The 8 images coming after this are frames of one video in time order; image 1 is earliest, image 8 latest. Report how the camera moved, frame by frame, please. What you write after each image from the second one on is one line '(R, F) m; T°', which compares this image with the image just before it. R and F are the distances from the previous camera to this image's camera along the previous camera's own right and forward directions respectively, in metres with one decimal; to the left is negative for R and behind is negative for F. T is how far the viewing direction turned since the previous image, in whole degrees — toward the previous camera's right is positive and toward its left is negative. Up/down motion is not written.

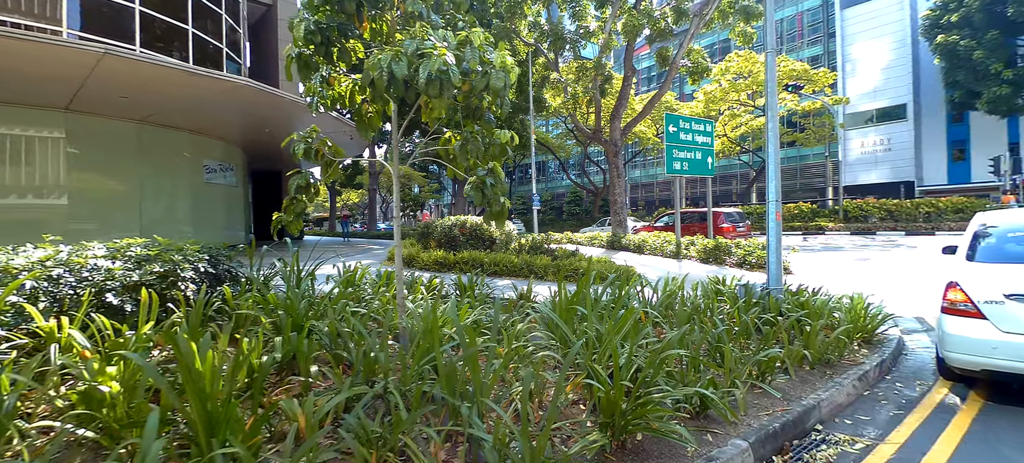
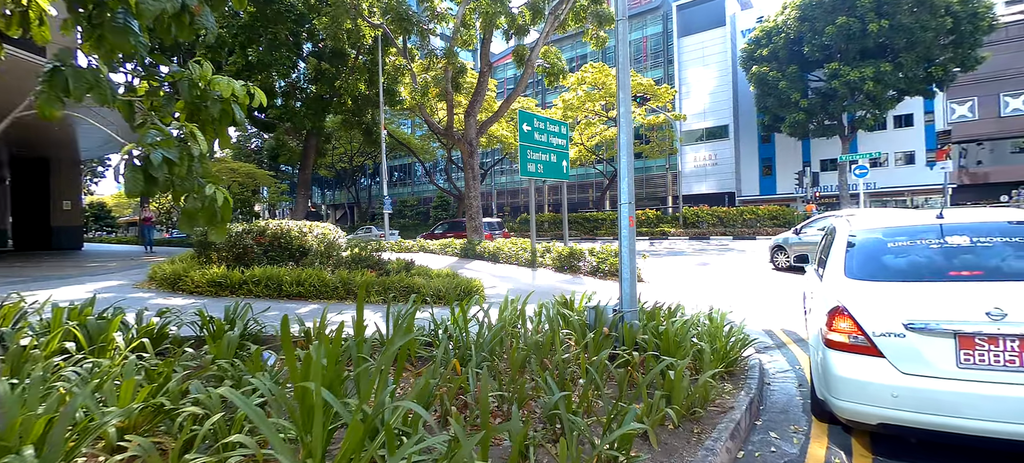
(+1.0, +1.6) m; +16°
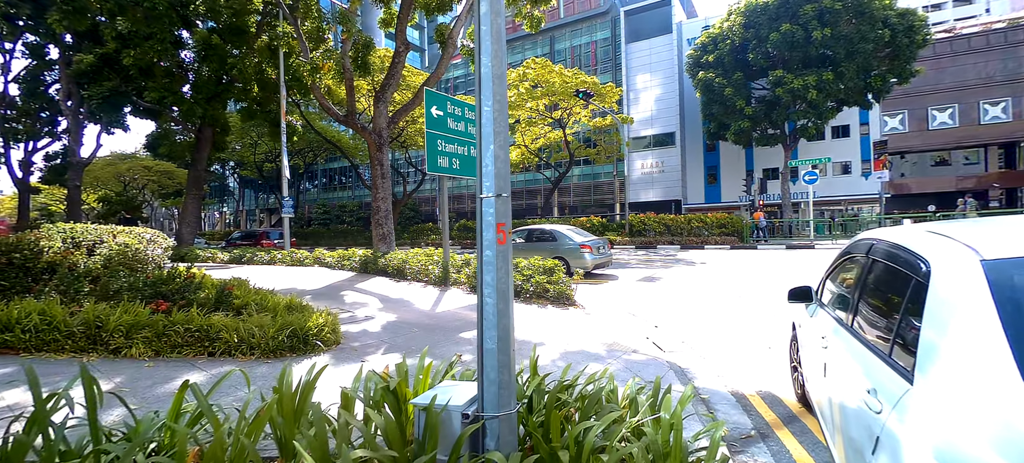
(+1.0, +2.2) m; +6°
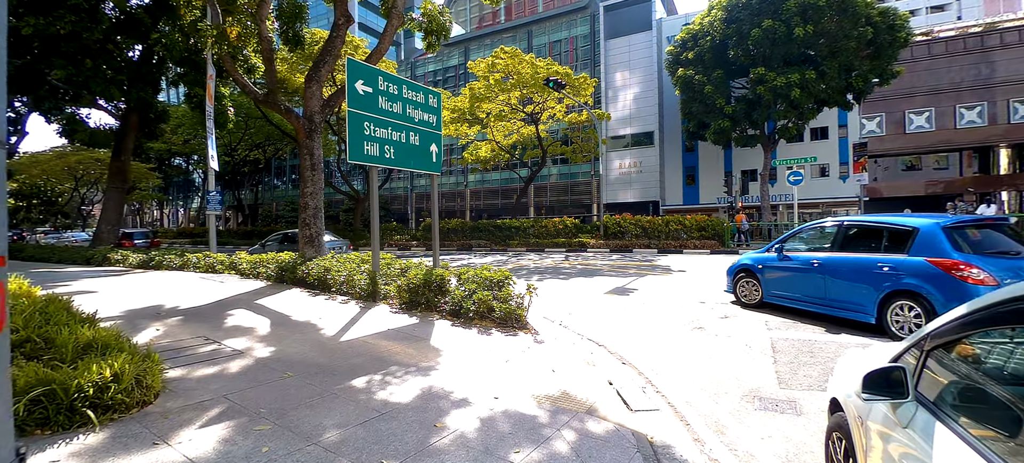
(+0.6, +1.5) m; +3°
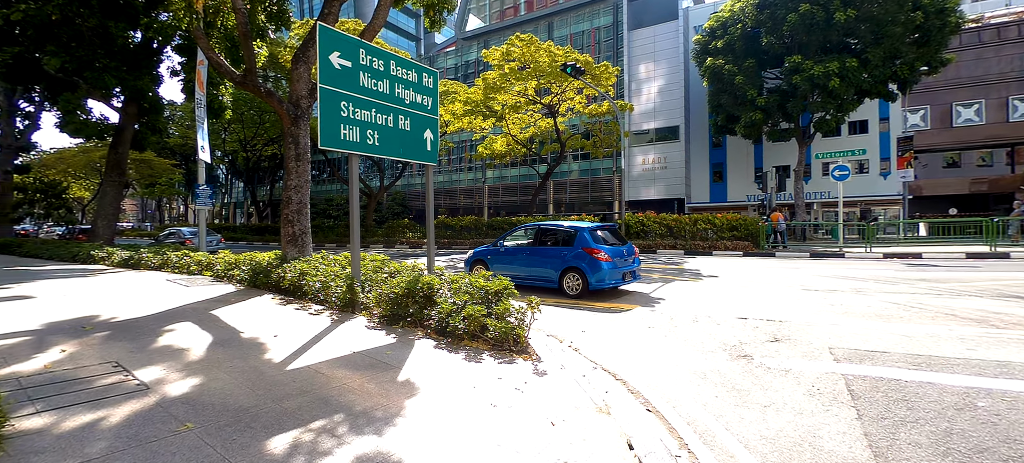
(+0.3, +1.2) m; -3°
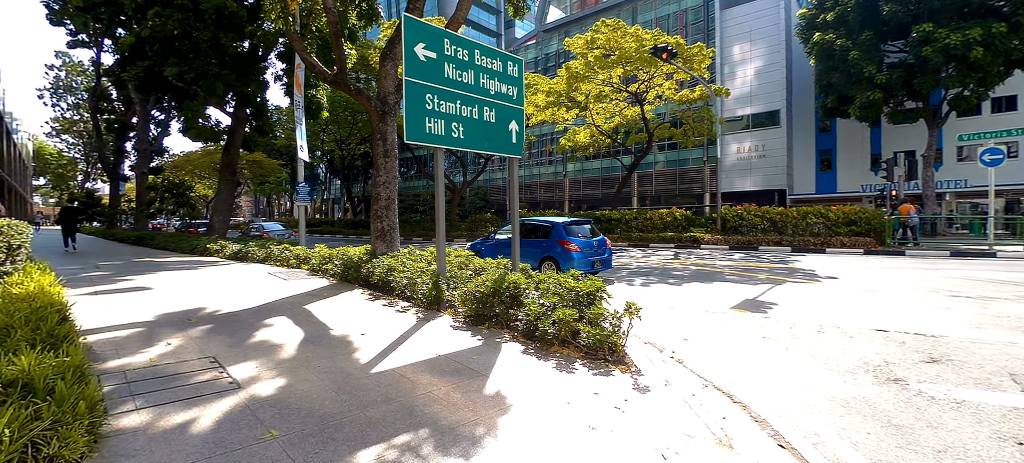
(-0.2, +0.5) m; -10°
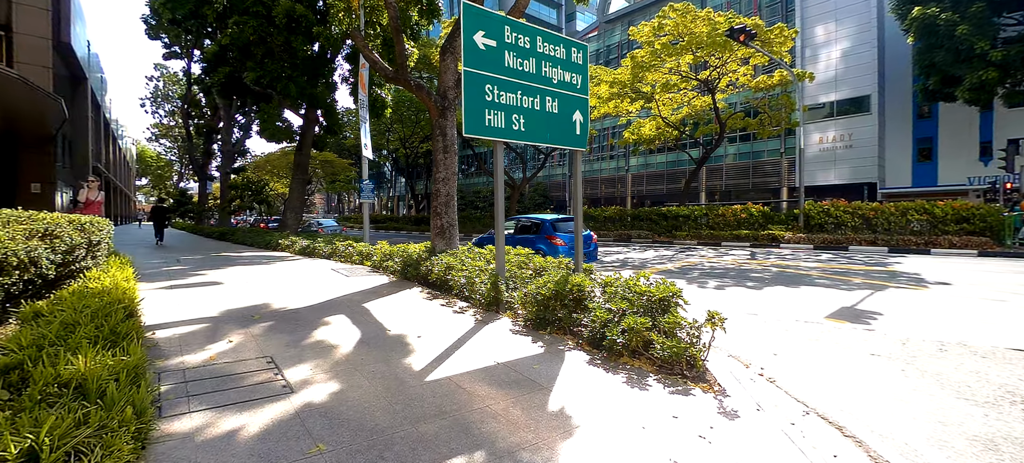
(-0.1, +0.4) m; -8°
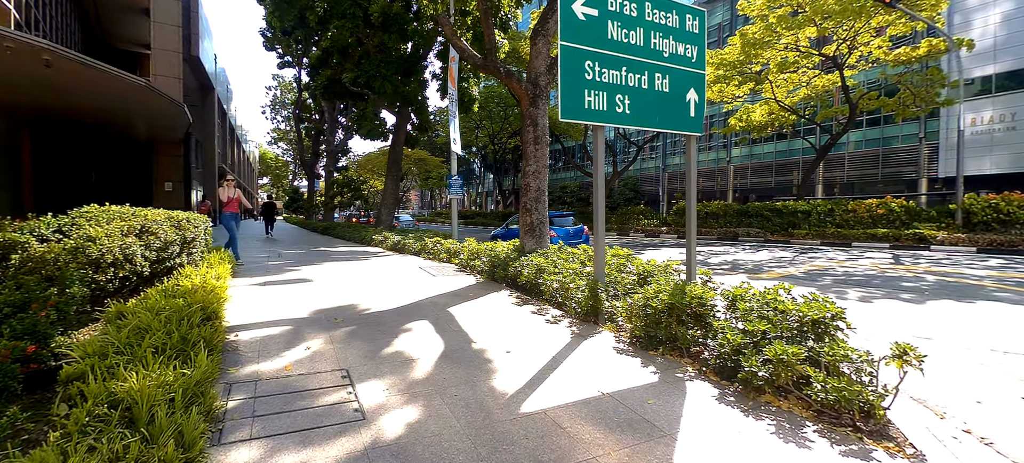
(-0.2, +0.7) m; -11°
